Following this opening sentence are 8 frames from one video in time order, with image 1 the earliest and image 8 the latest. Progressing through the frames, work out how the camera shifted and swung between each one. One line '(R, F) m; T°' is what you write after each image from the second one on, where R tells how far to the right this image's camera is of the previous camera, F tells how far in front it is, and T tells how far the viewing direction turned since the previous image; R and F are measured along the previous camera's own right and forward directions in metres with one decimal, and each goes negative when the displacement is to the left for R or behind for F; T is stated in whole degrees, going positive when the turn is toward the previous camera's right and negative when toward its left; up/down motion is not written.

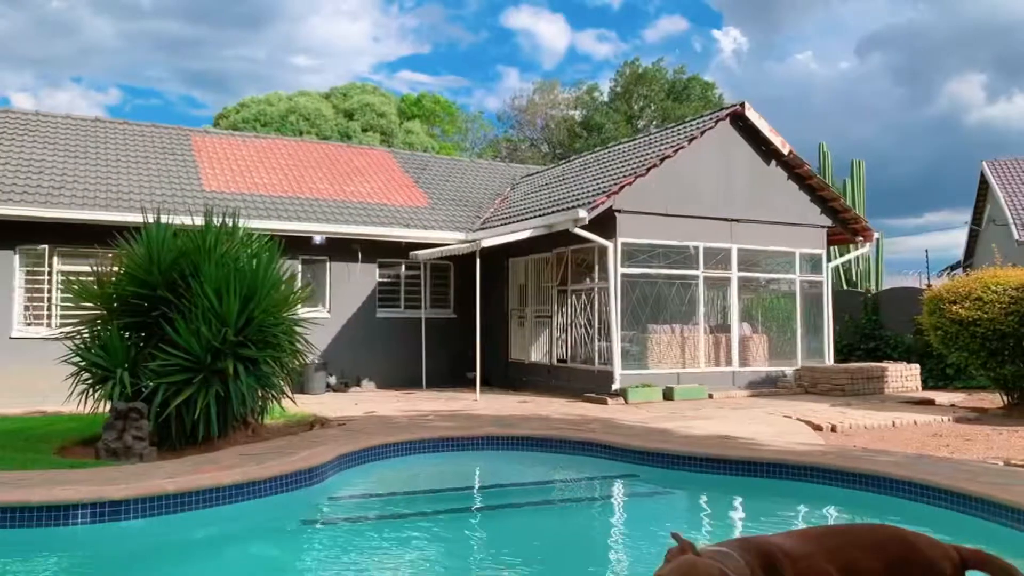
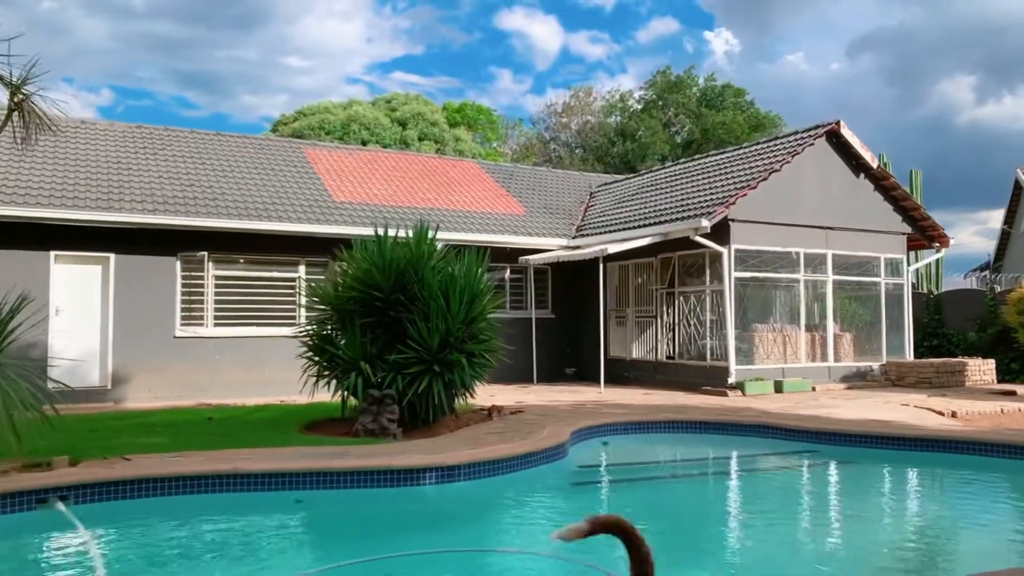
(-2.2, -1.2) m; +1°
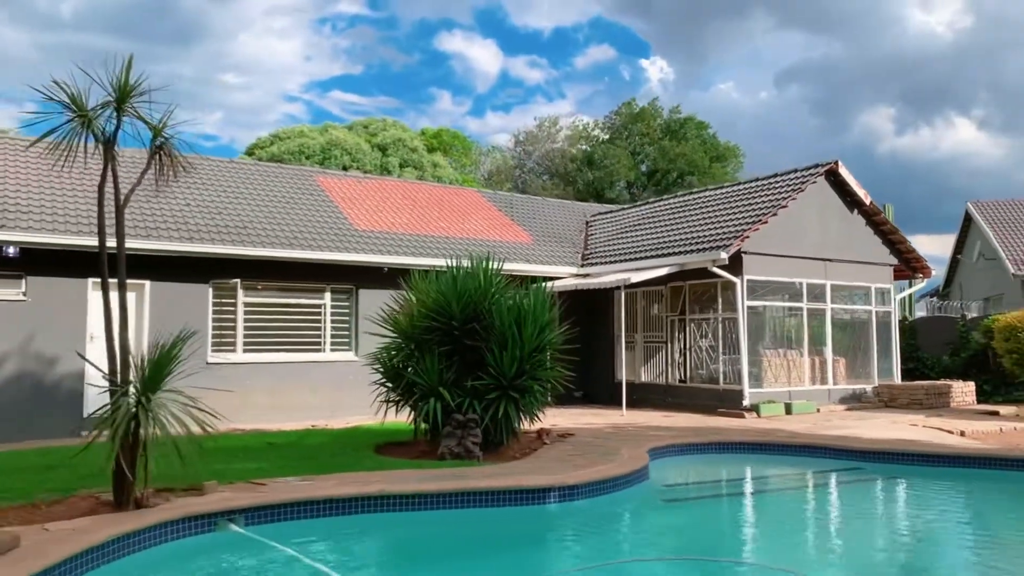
(-1.5, -0.6) m; +4°
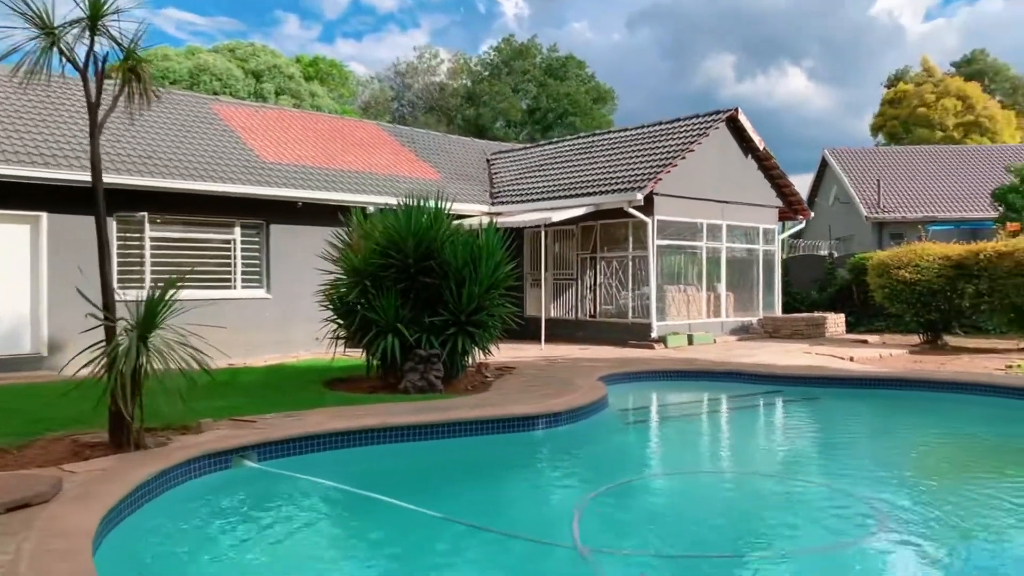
(-1.2, -0.1) m; +10°
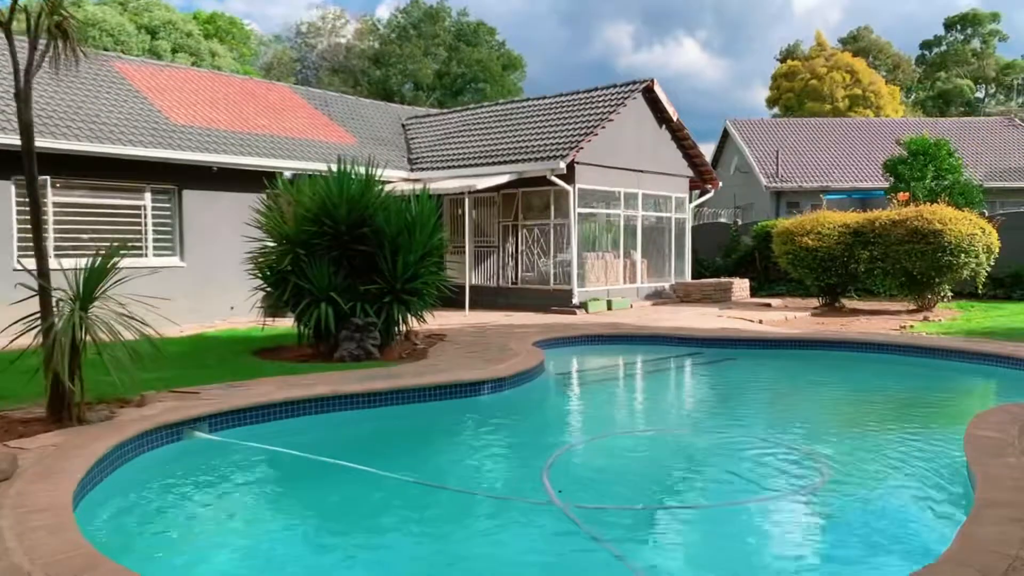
(-0.4, -0.1) m; +7°
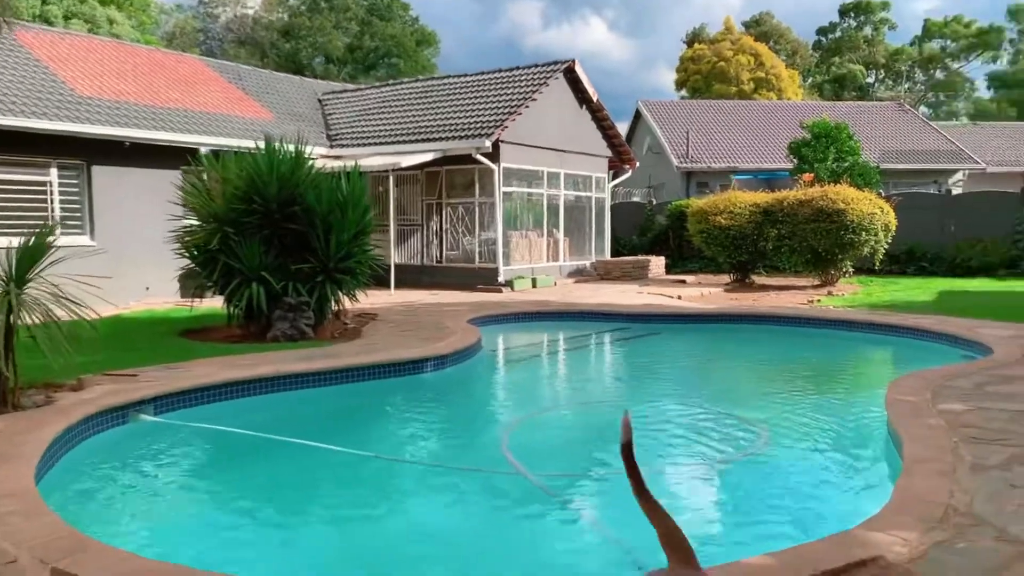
(-0.3, -0.1) m; +6°
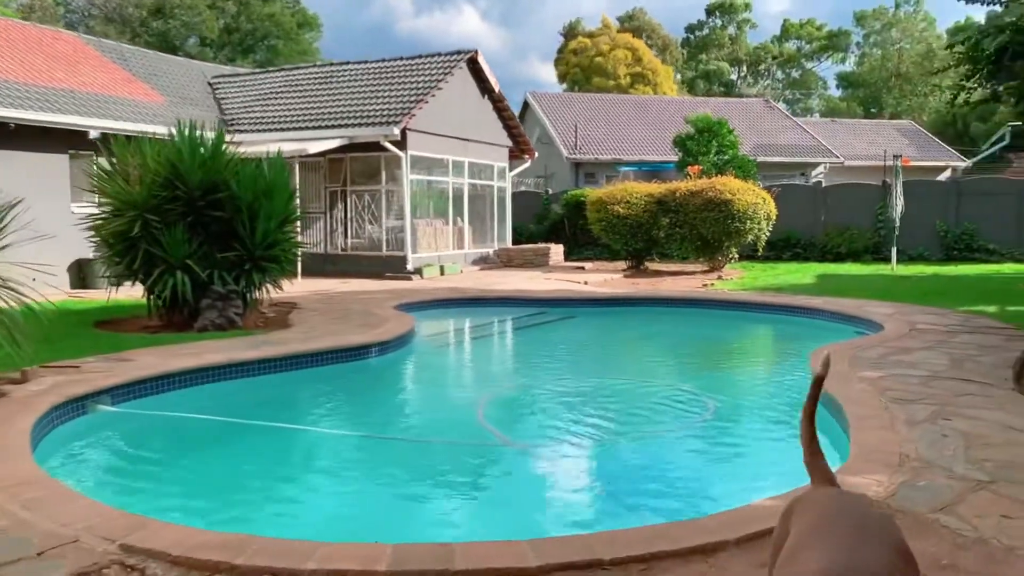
(-0.7, -0.2) m; +9°
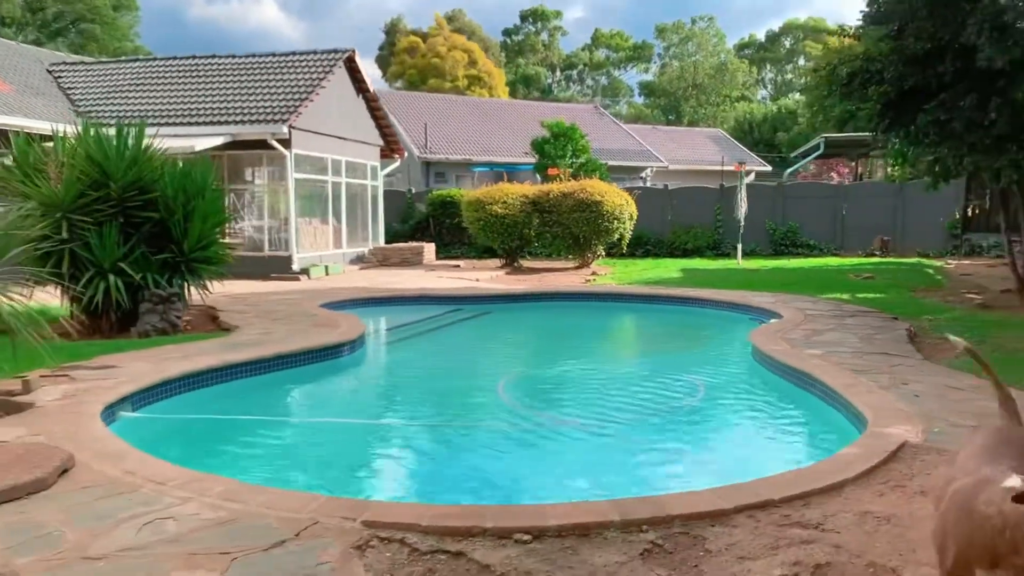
(-1.6, -0.3) m; +13°
